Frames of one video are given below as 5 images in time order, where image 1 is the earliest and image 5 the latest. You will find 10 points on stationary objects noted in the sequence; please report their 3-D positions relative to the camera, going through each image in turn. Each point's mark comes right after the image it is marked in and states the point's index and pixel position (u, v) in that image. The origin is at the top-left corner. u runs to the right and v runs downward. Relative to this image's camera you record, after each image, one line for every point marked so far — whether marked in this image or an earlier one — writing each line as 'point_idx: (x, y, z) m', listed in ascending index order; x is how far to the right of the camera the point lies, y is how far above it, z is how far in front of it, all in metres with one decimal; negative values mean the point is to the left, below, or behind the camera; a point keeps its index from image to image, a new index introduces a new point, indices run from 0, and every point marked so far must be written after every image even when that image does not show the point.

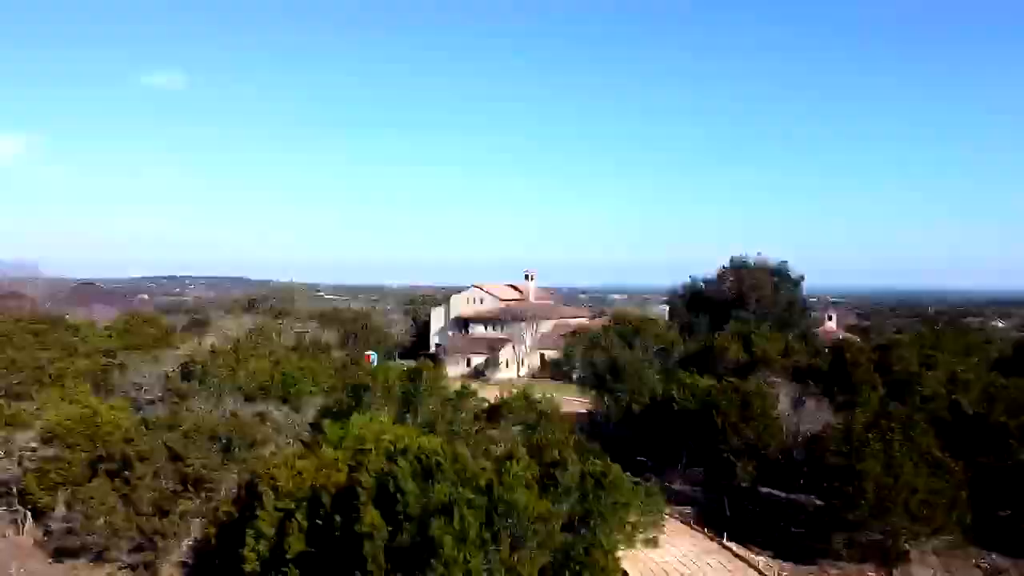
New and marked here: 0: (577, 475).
0: (+0.8, -2.3, +17.0) m
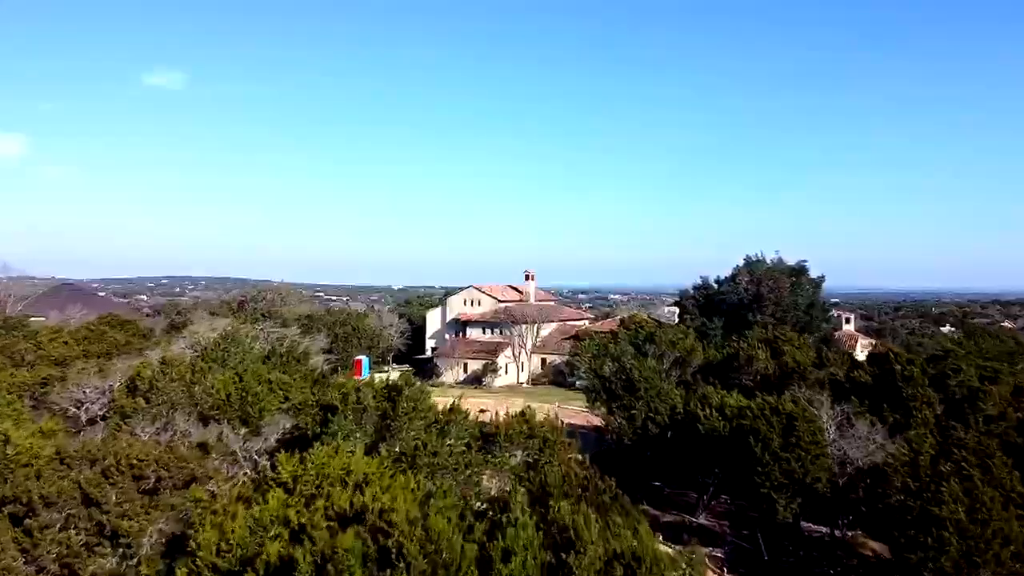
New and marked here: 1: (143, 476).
0: (+0.8, -2.4, +12.6) m
1: (-4.9, -2.5, +18.9) m
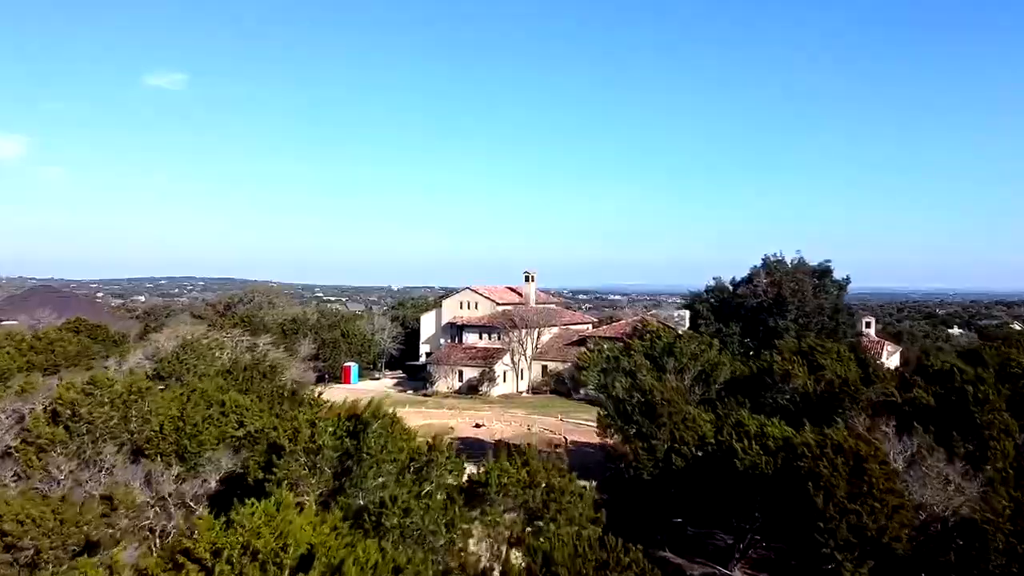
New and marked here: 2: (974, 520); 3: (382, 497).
0: (+0.7, -2.4, +8.0) m
1: (-5.0, -2.6, +14.3) m
2: (+5.7, -2.9, +17.7) m
3: (-1.4, -2.4, +15.9) m
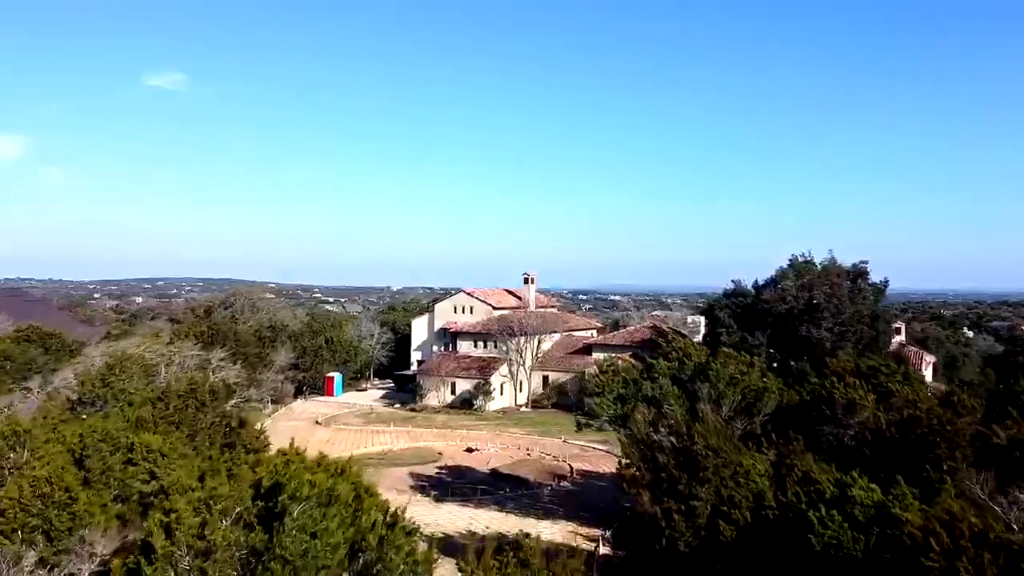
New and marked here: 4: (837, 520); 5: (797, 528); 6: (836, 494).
0: (+0.6, -2.6, +2.2) m
1: (-5.1, -2.7, +8.5) m
2: (+5.7, -3.0, +11.9) m
3: (-1.5, -2.5, +10.1) m
4: (+3.6, -2.5, +15.7) m
5: (+3.3, -2.7, +16.3) m
6: (+3.8, -2.4, +16.6) m
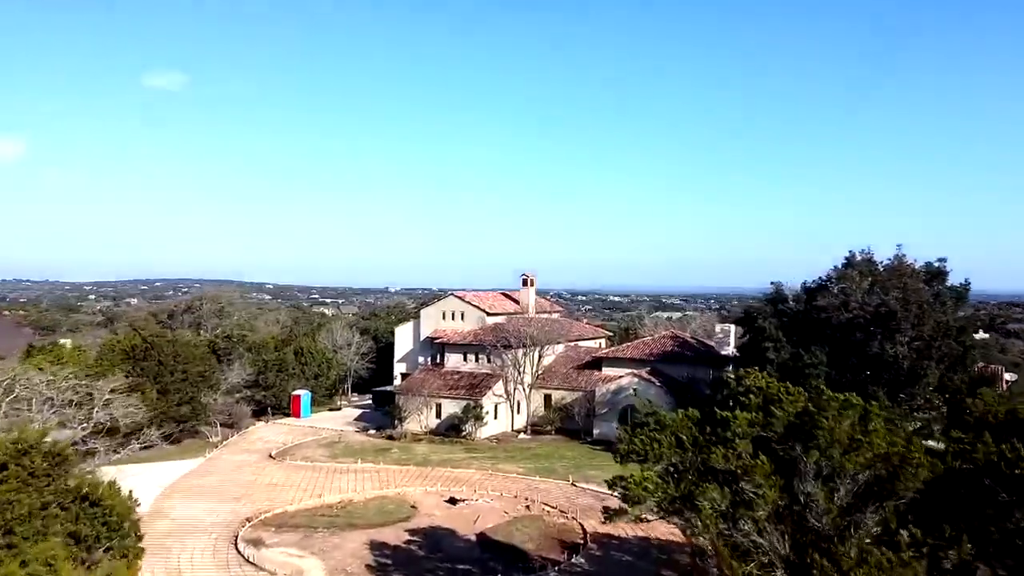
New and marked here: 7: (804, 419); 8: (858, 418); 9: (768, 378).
0: (+0.5, -2.7, -6.8) m
1: (-5.1, -2.8, -0.5) m
2: (+5.6, -3.1, +2.9) m
3: (-1.6, -2.6, +1.1) m
4: (+3.5, -2.6, +6.7) m
5: (+3.2, -2.8, +7.3) m
6: (+3.7, -2.5, +7.6) m
7: (+3.2, -1.5, +16.0) m
8: (+3.9, -1.5, +16.1) m
9: (+3.3, -1.3, +18.1) m
